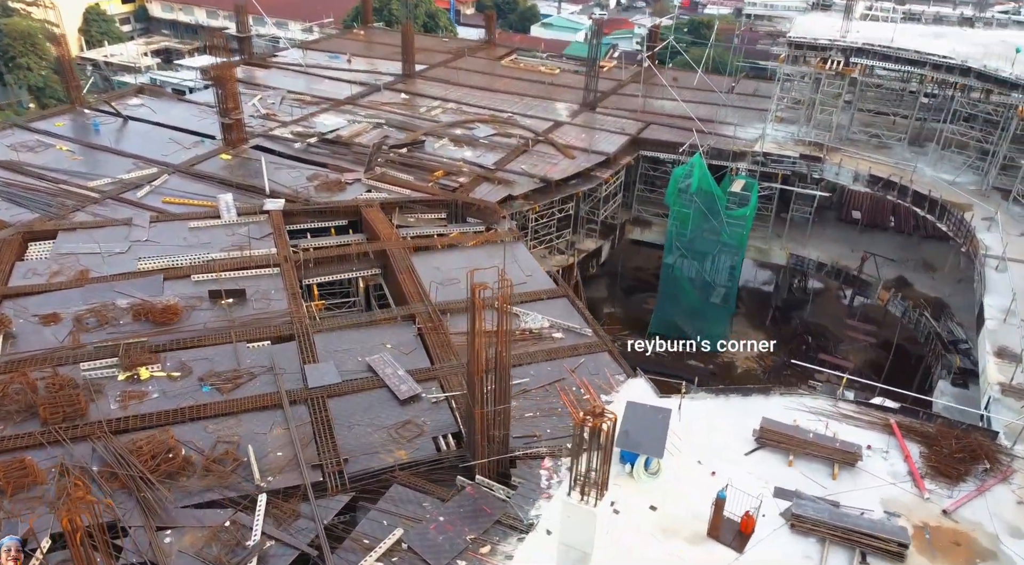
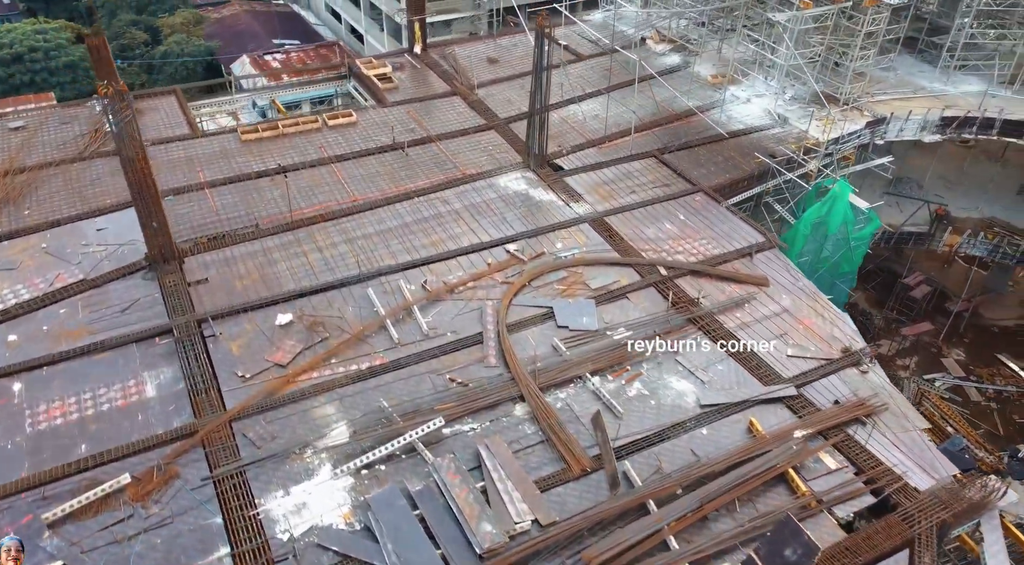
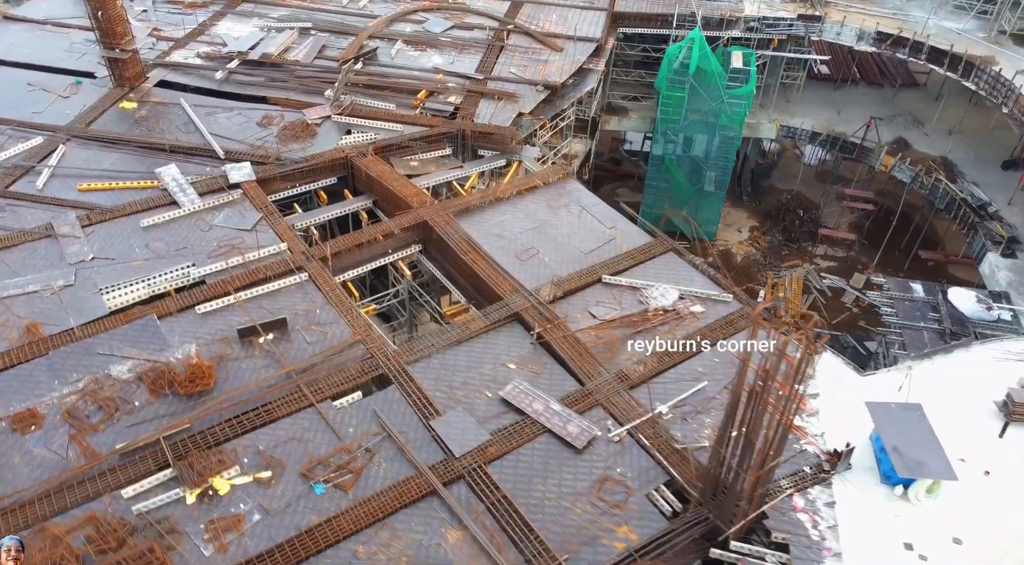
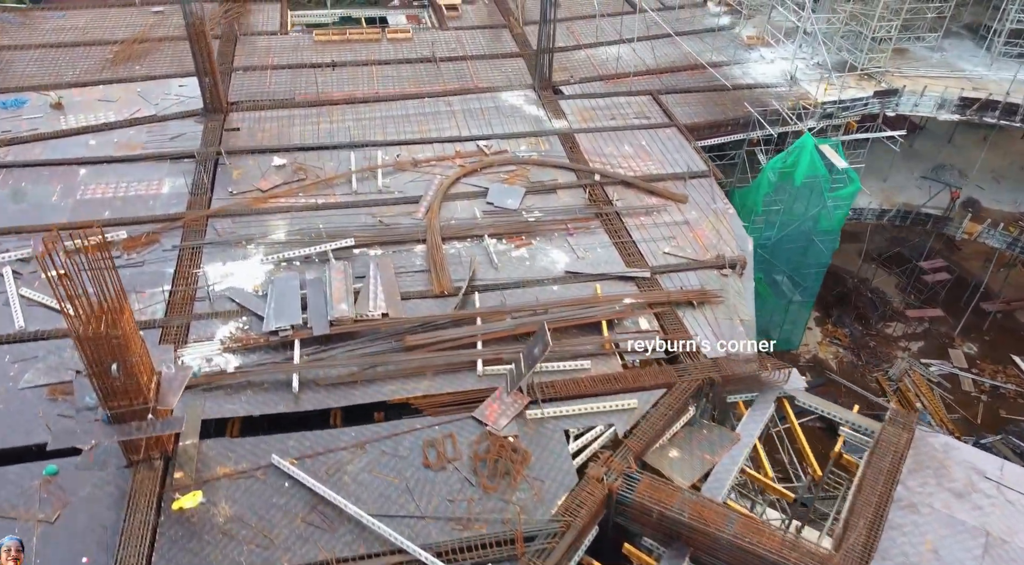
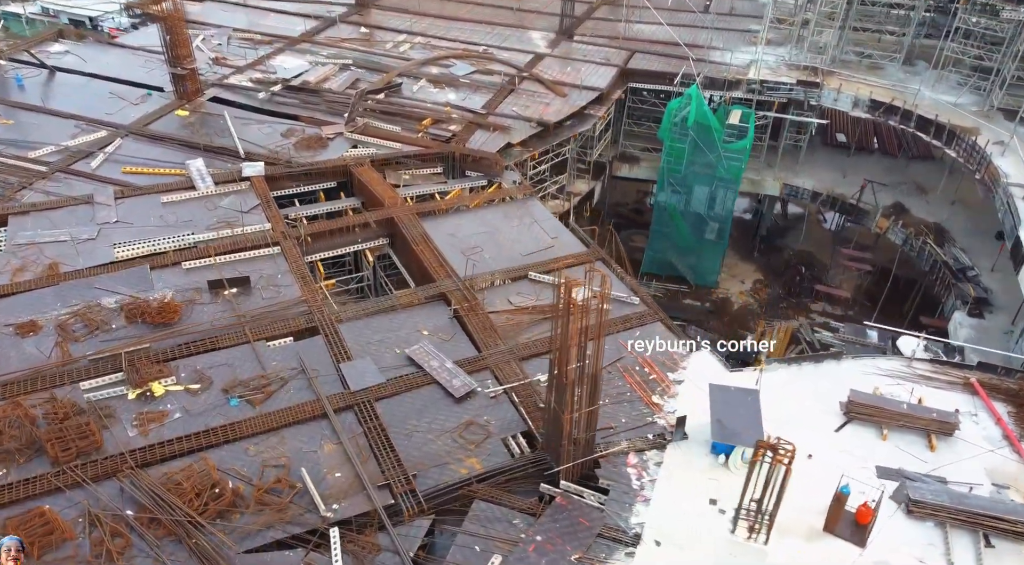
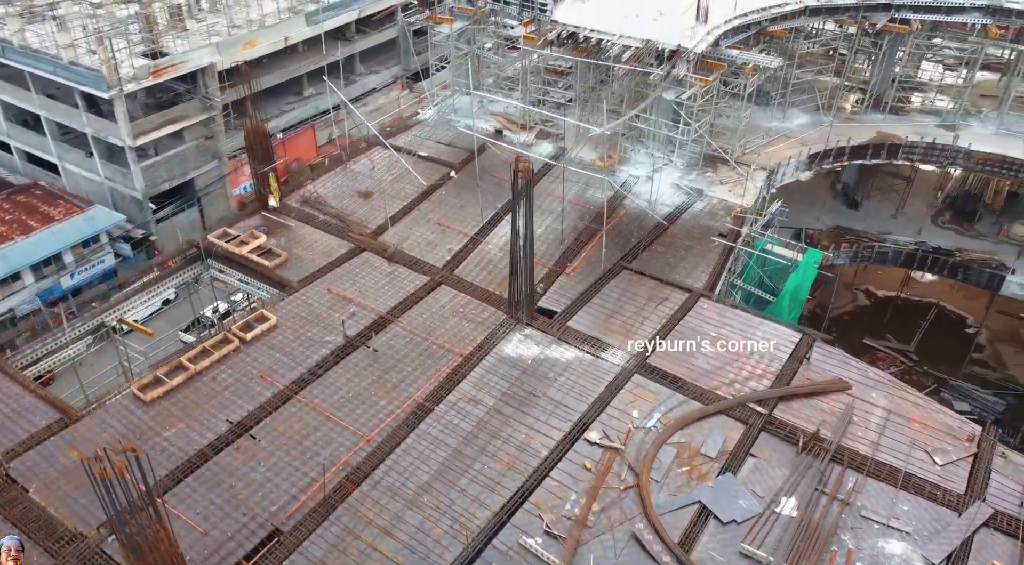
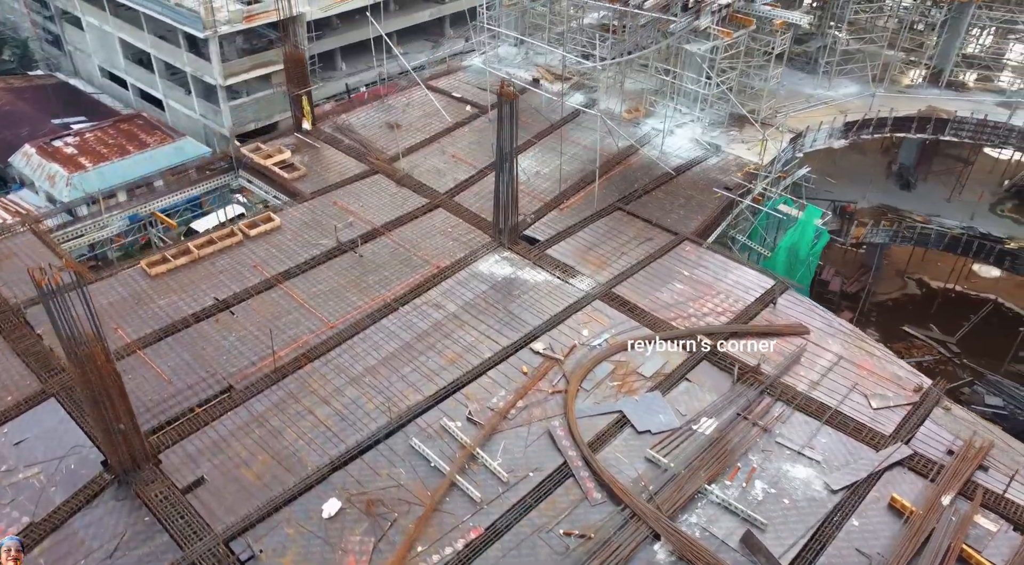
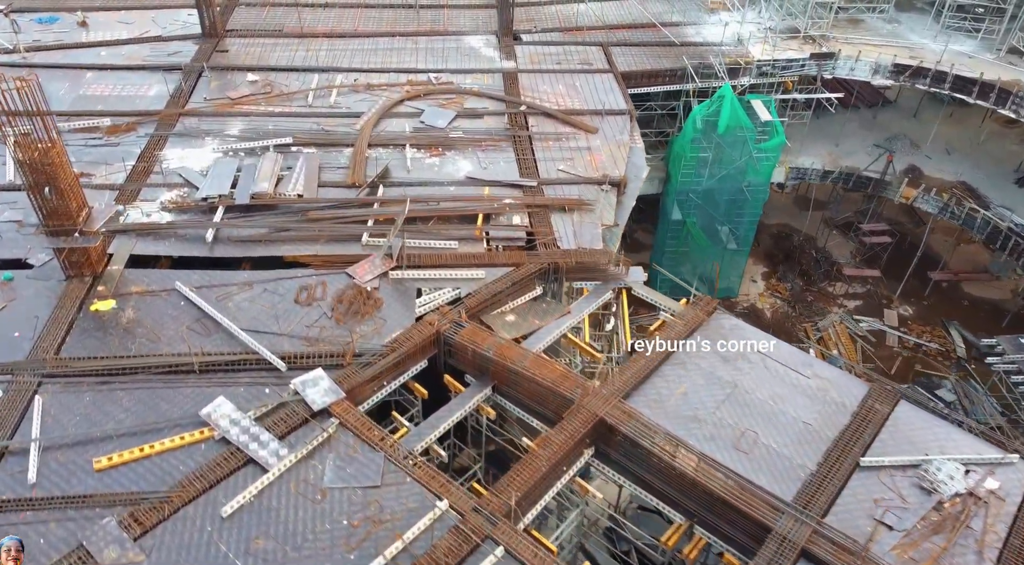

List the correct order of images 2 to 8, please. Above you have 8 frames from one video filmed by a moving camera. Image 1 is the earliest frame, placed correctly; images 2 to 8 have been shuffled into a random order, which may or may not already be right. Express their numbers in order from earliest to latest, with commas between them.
5, 3, 8, 4, 2, 7, 6
